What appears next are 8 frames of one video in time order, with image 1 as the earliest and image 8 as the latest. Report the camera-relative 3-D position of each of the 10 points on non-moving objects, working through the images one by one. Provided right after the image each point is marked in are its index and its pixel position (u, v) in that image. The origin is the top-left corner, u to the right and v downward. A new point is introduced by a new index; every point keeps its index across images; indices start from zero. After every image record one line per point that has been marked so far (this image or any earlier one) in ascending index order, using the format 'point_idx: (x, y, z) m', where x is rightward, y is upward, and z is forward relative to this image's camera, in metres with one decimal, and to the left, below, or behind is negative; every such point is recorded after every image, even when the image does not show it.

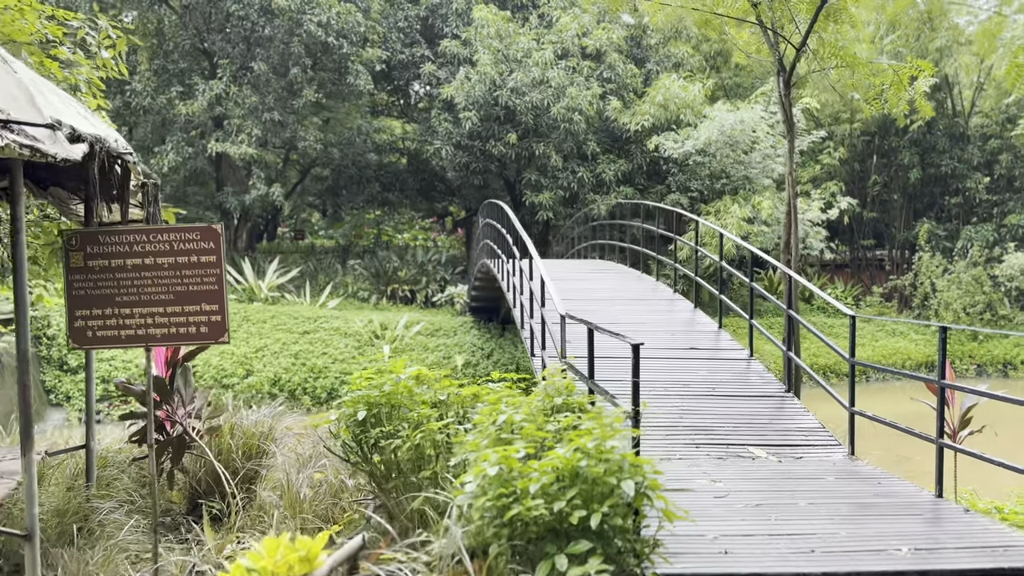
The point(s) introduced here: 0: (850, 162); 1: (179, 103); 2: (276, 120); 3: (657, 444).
0: (+6.5, +2.4, +16.0) m
1: (-5.0, +2.7, +12.3) m
2: (-3.6, +2.5, +12.5) m
3: (+0.5, -0.6, +3.2) m
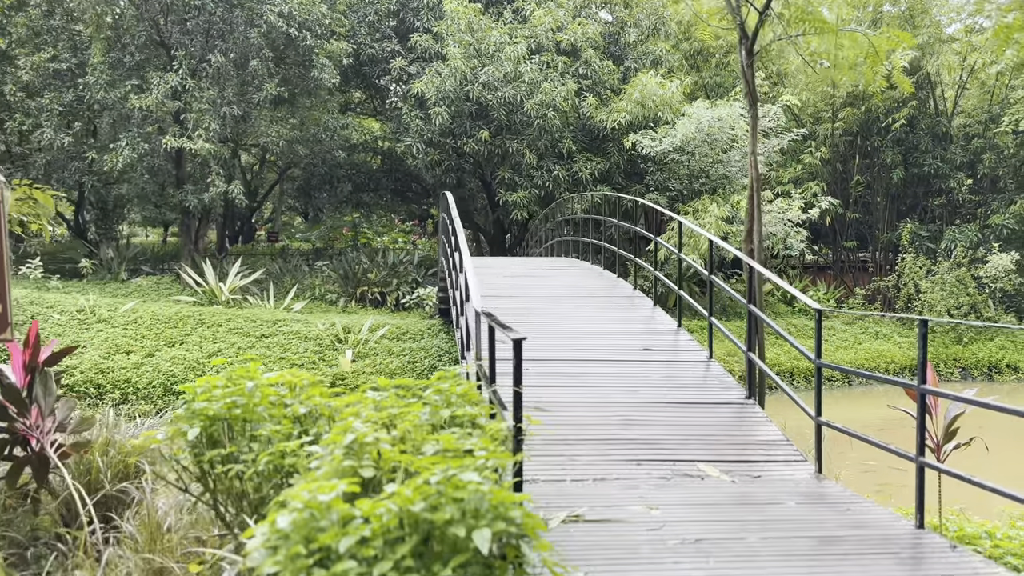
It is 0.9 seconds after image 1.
0: (+6.0, +2.4, +15.6) m
1: (-5.4, +2.7, +11.8) m
2: (-4.0, +2.5, +12.0) m
3: (+0.2, -0.6, +2.7) m
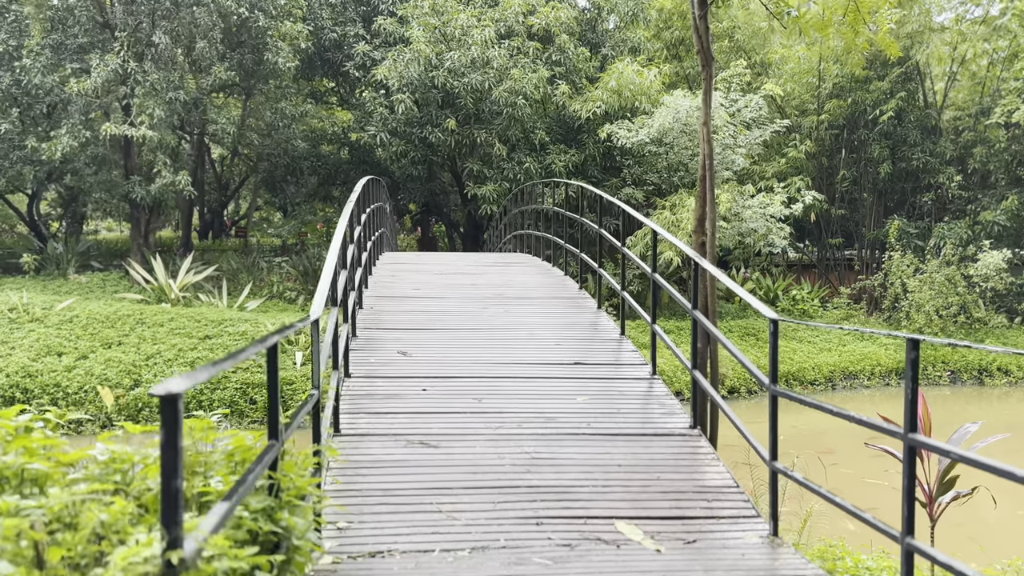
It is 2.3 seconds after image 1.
0: (+5.5, +2.4, +15.0) m
1: (-5.9, +2.8, +11.1) m
2: (-4.5, +2.5, +11.3) m
3: (-0.1, -0.6, +2.1) m
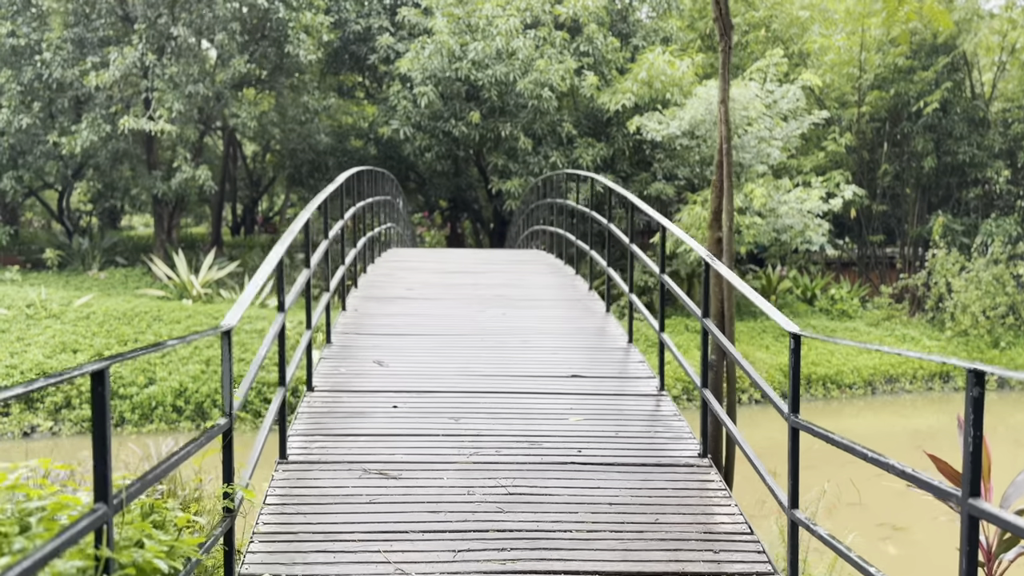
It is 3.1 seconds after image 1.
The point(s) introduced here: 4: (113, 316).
0: (+6.0, +2.4, +14.4) m
1: (-5.5, +2.8, +10.9) m
2: (-4.1, +2.6, +11.1) m
3: (-0.2, -0.6, +1.7) m
4: (-4.8, -0.3, +9.9) m
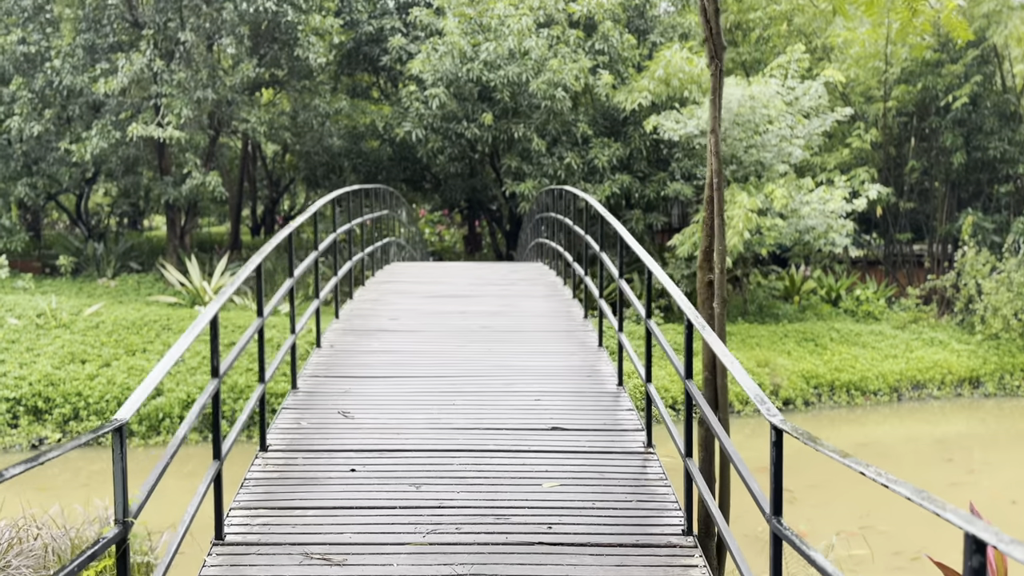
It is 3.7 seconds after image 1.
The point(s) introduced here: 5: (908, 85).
0: (+6.3, +2.4, +14.0) m
1: (-5.4, +2.7, +10.9) m
2: (-4.0, +2.5, +11.0) m
3: (-0.3, -0.7, +1.5) m
4: (-4.6, -0.4, +9.9) m
5: (+6.3, +3.2, +13.2) m
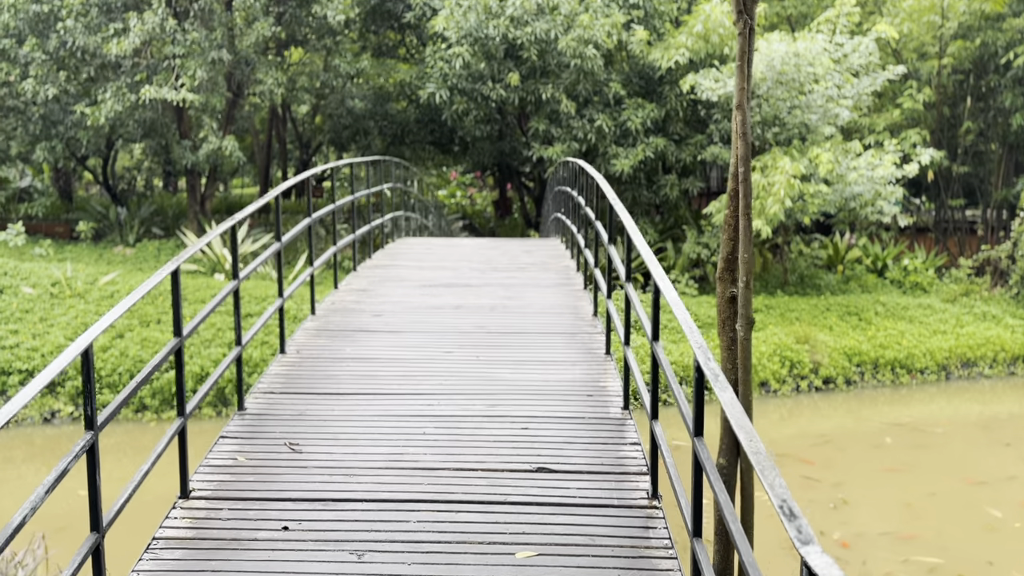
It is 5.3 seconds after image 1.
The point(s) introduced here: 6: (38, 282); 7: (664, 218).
0: (+6.7, +2.9, +13.2) m
1: (-5.0, +3.1, +10.5) m
2: (-3.6, +2.9, +10.6) m
3: (-0.4, -0.8, +1.1) m
4: (-4.3, -0.1, +9.6) m
5: (+6.7, +3.7, +12.3) m
6: (-5.6, +0.1, +9.8) m
7: (+2.4, +1.1, +13.0) m
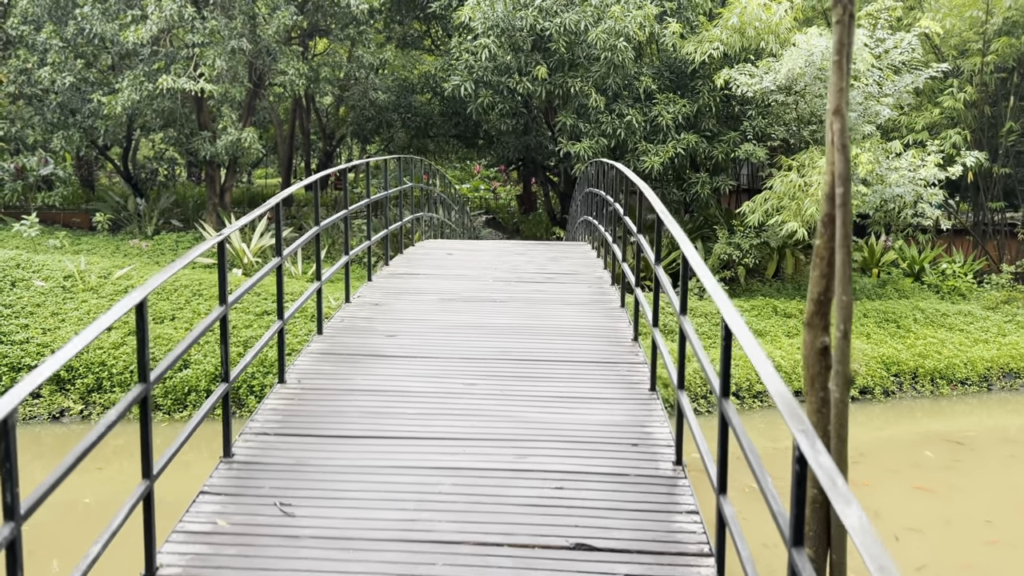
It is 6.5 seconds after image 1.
0: (+7.1, +2.8, +12.6) m
1: (-4.7, +3.2, +10.3) m
2: (-3.3, +2.9, +10.3) m
3: (-0.3, -0.9, +0.8) m
4: (-4.1, 0.0, +9.4) m
5: (+7.1, +3.6, +11.8) m
6: (-5.3, +0.2, +9.6) m
7: (+2.7, +1.1, +12.6) m
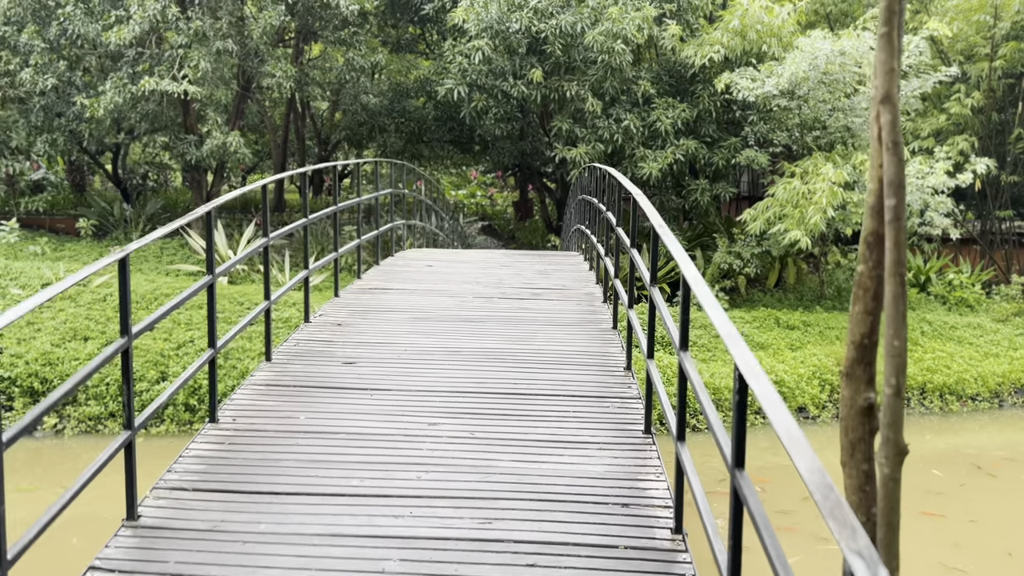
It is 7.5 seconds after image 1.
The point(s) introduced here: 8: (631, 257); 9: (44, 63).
0: (+7.1, +2.6, +12.3) m
1: (-4.7, +3.1, +10.0) m
2: (-3.4, +2.8, +10.0) m
3: (-0.4, -0.9, +0.5) m
4: (-4.1, -0.1, +9.1) m
5: (+7.1, +3.4, +11.5) m
6: (-5.4, +0.1, +9.3) m
7: (+2.7, +0.9, +12.2) m
8: (+0.5, +0.1, +3.6) m
9: (-6.0, +2.9, +10.6) m
